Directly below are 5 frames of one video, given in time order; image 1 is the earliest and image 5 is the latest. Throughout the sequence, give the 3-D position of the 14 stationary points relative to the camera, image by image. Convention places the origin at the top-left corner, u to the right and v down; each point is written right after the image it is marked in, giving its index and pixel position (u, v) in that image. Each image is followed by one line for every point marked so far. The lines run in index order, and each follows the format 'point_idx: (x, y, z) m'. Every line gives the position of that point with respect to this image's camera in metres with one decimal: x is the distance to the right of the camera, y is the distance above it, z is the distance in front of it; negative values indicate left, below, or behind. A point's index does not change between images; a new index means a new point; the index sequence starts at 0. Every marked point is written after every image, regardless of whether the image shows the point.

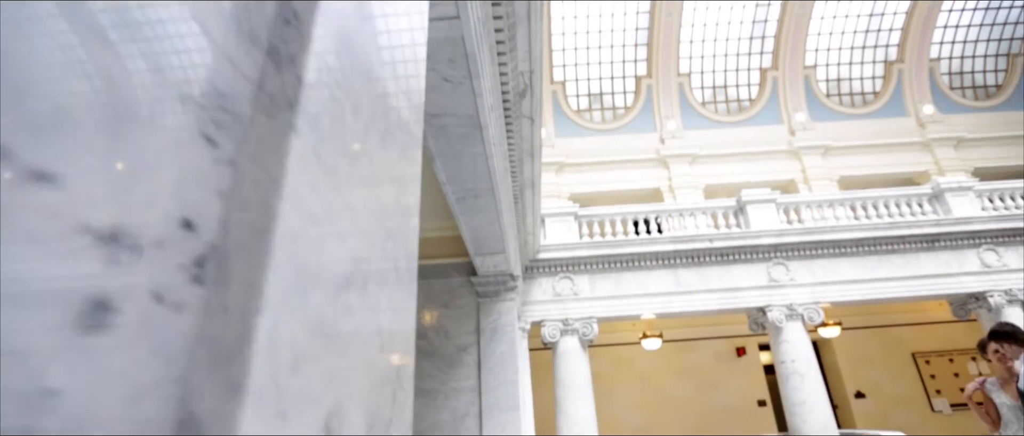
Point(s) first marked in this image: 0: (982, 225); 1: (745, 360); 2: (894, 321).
0: (+9.2, -0.1, +9.5) m
1: (+5.9, -3.6, +12.3) m
2: (+9.9, -2.7, +12.7) m
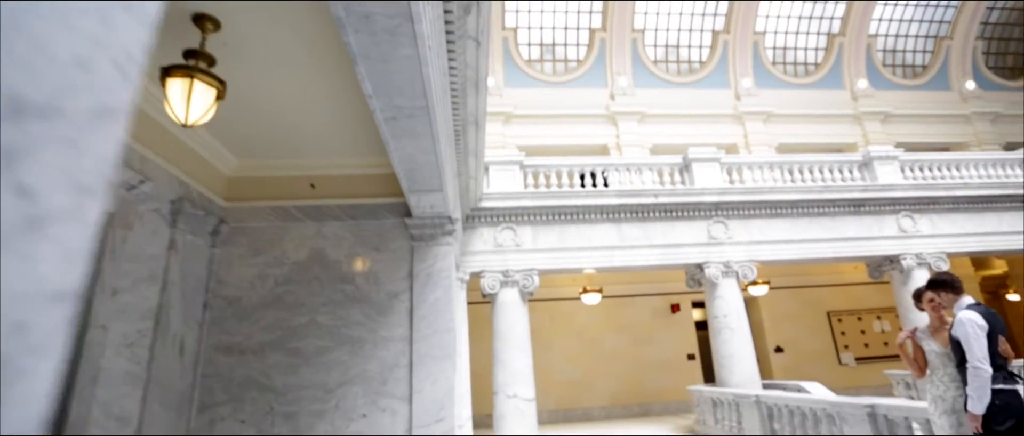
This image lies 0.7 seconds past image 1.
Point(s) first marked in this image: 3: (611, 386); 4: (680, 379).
0: (+8.1, +0.5, +10.0) m
1: (+4.4, -2.6, +12.7) m
2: (+8.3, -1.8, +13.4) m
3: (+2.4, -4.1, +12.0) m
4: (+4.2, -4.1, +12.3) m
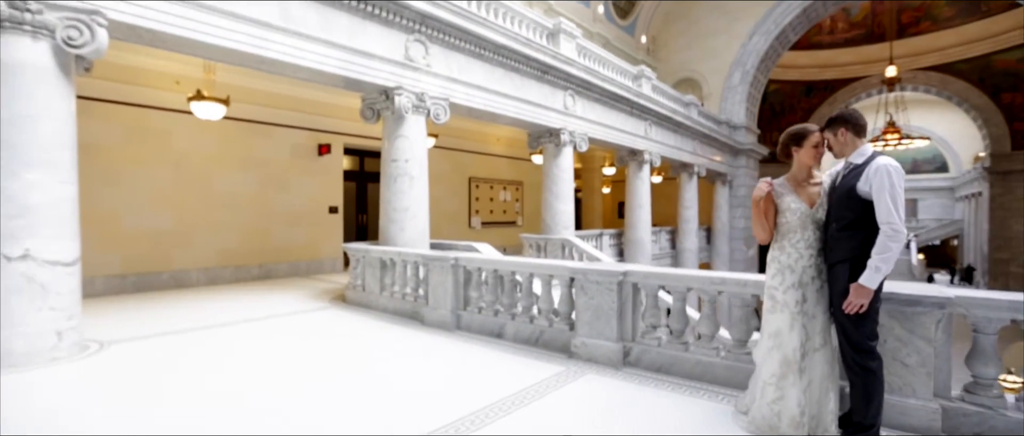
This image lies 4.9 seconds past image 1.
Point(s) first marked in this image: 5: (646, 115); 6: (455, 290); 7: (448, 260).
0: (+1.4, +3.1, +10.3) m
1: (-3.9, +1.2, +10.1) m
2: (-1.3, +1.9, +13.2) m
3: (-5.1, -0.4, +8.5) m
4: (-4.0, -0.4, +10.0) m
5: (+3.8, +2.9, +13.6) m
6: (-0.6, -0.8, +5.5) m
7: (-0.7, -0.5, +5.5) m
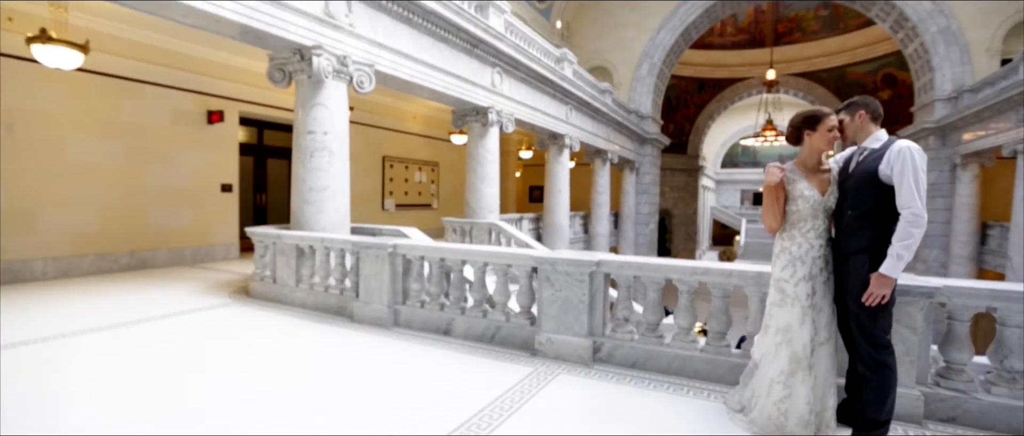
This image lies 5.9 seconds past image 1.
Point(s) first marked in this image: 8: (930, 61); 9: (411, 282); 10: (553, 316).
0: (-0.1, +3.5, +9.8) m
1: (-5.3, +1.6, +8.6) m
2: (-3.4, +2.4, +12.2) m
3: (-6.2, -0.1, +6.9) m
4: (-5.4, 0.0, +8.5) m
5: (+1.5, +3.3, +13.5) m
6: (-1.2, -0.6, +4.8) m
7: (-1.3, -0.3, +4.8) m
8: (+11.6, +4.4, +13.5) m
9: (-1.0, -0.6, +4.8) m
10: (+0.3, -0.8, +3.9) m
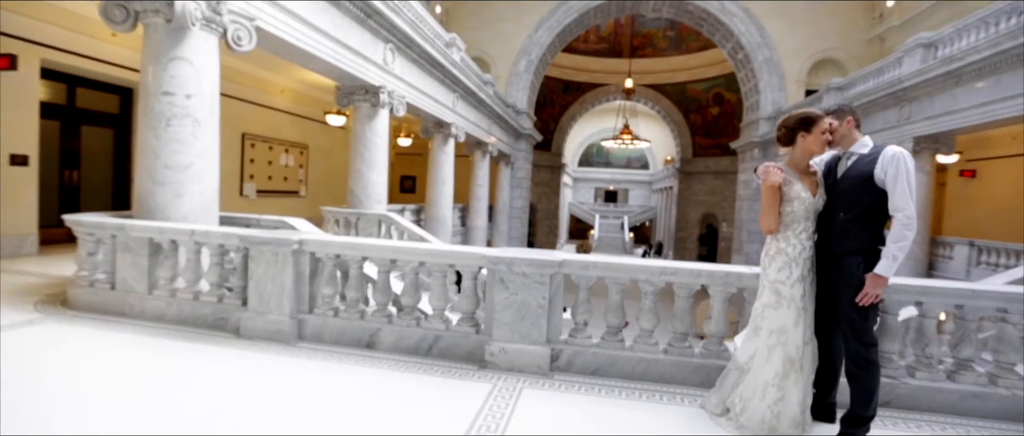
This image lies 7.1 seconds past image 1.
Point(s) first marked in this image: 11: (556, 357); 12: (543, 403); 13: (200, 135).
0: (-2.1, +3.6, +9.0) m
1: (-6.7, +1.8, +6.4) m
2: (-5.9, +2.7, +10.3) m
3: (-7.1, +0.2, +4.5) m
4: (-6.9, +0.3, +6.3) m
5: (-1.5, +3.5, +13.0) m
6: (-1.8, -0.5, +3.9) m
7: (-1.8, -0.2, +3.9) m
8: (+8.1, +4.4, +15.8) m
9: (-1.6, -0.5, +4.0) m
10: (0.0, -0.7, +3.5) m
11: (+0.3, -1.0, +3.5) m
12: (+0.2, -1.1, +3.0) m
13: (-3.3, +0.9, +5.1) m
